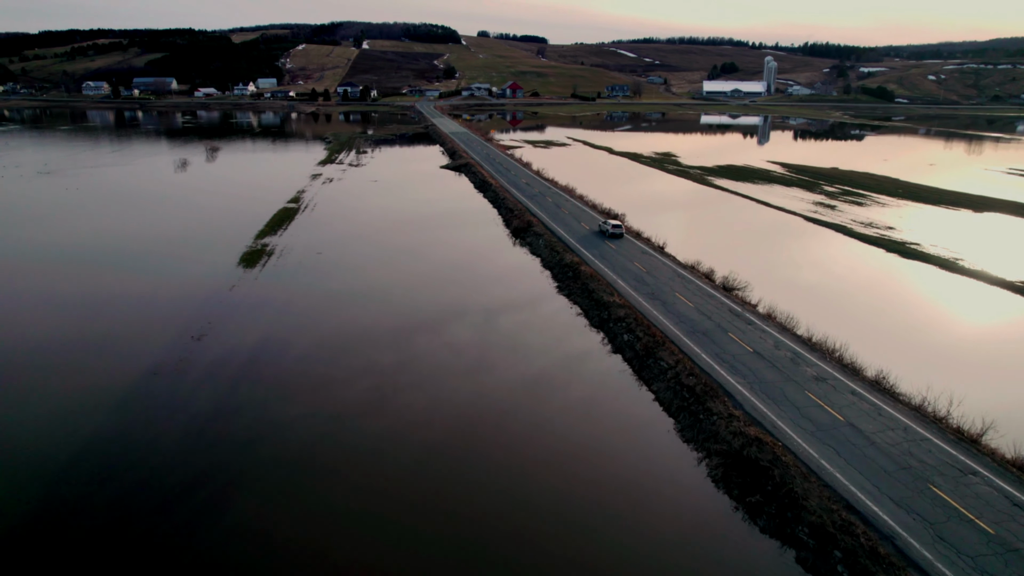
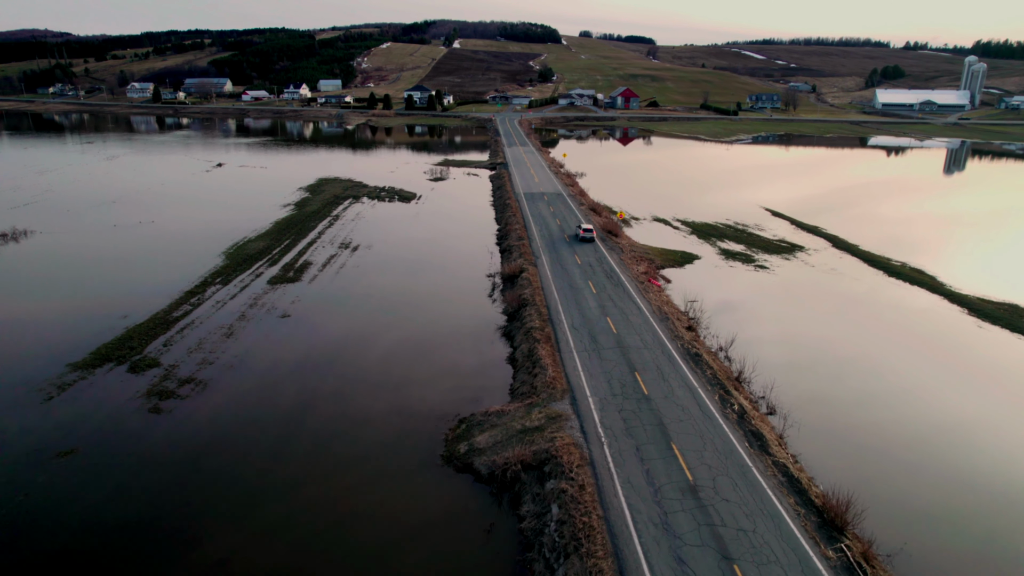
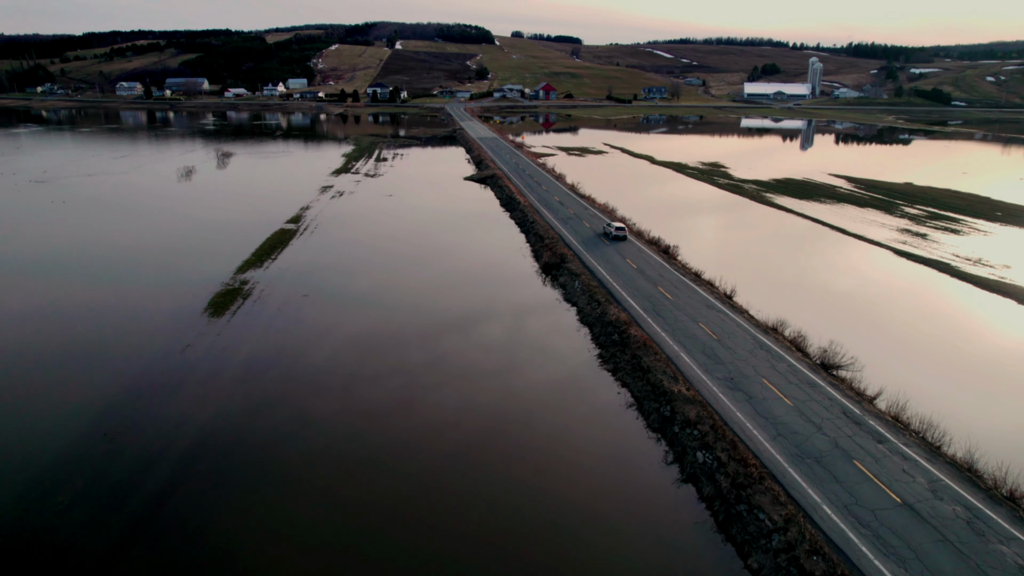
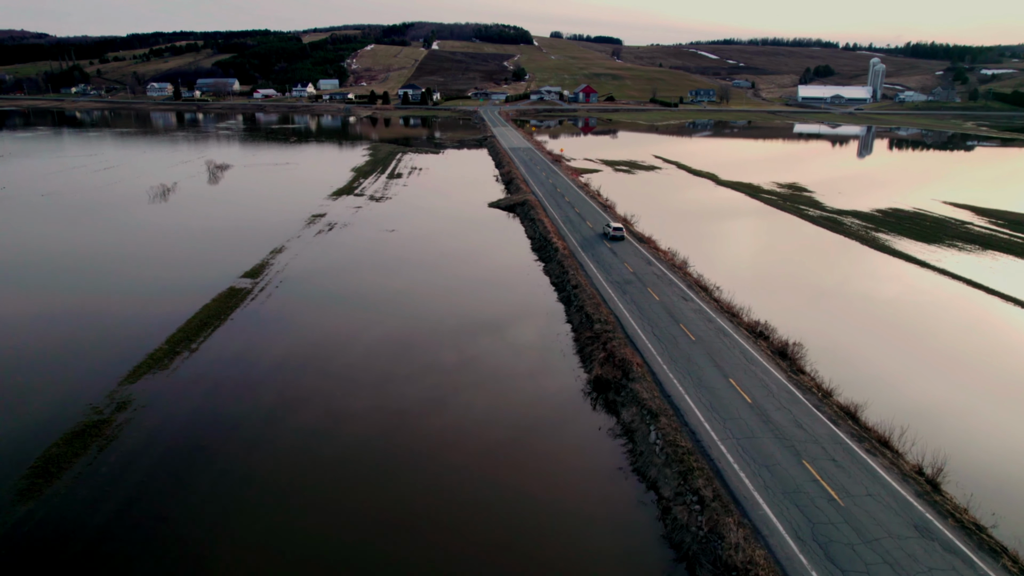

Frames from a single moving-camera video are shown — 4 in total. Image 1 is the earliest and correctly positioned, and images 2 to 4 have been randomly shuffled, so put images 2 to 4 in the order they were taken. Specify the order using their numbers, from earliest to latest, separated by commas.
3, 4, 2
